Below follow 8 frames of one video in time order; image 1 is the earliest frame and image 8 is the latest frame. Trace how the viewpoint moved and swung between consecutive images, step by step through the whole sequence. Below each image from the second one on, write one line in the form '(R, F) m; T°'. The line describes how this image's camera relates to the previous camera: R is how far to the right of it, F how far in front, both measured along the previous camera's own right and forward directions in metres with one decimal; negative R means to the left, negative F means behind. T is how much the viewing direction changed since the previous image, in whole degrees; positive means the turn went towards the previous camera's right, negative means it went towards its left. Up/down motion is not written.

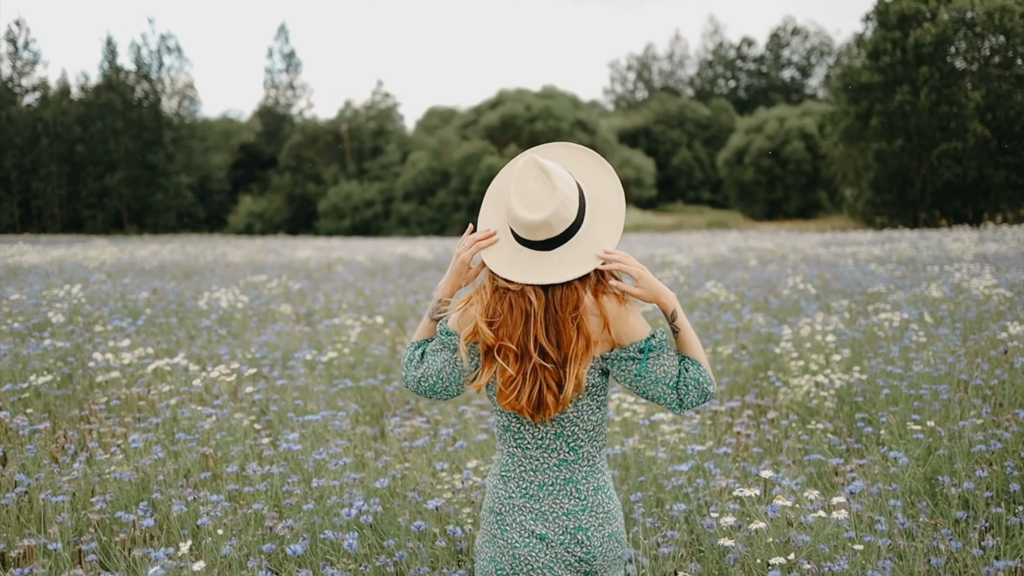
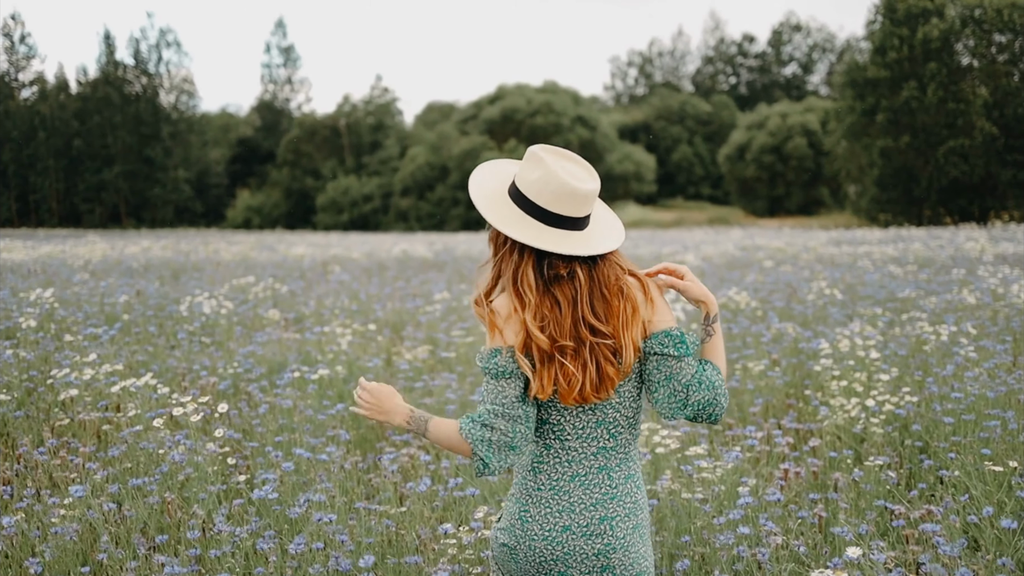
(0.0, +0.5) m; 0°
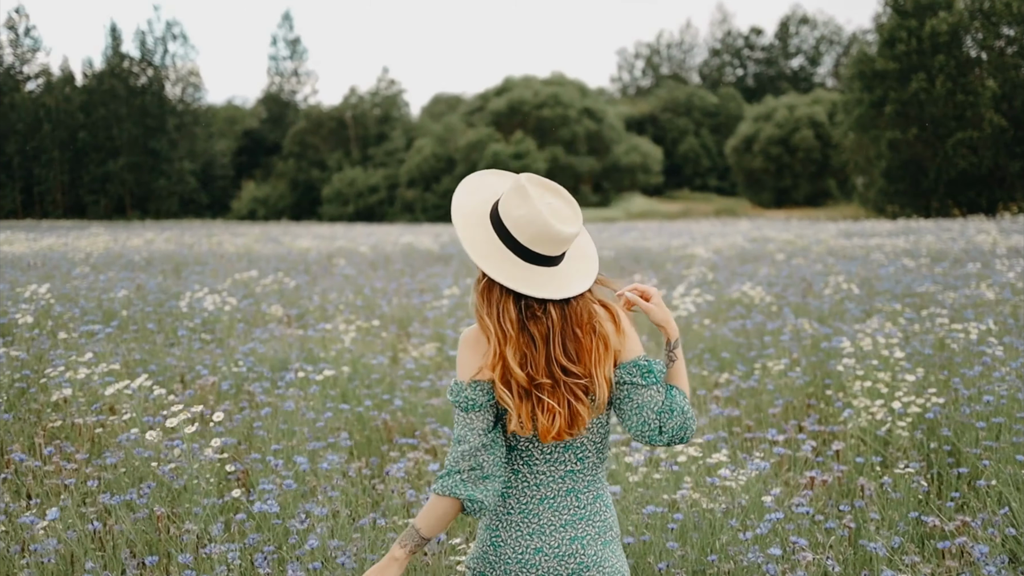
(0.0, +0.2) m; 0°
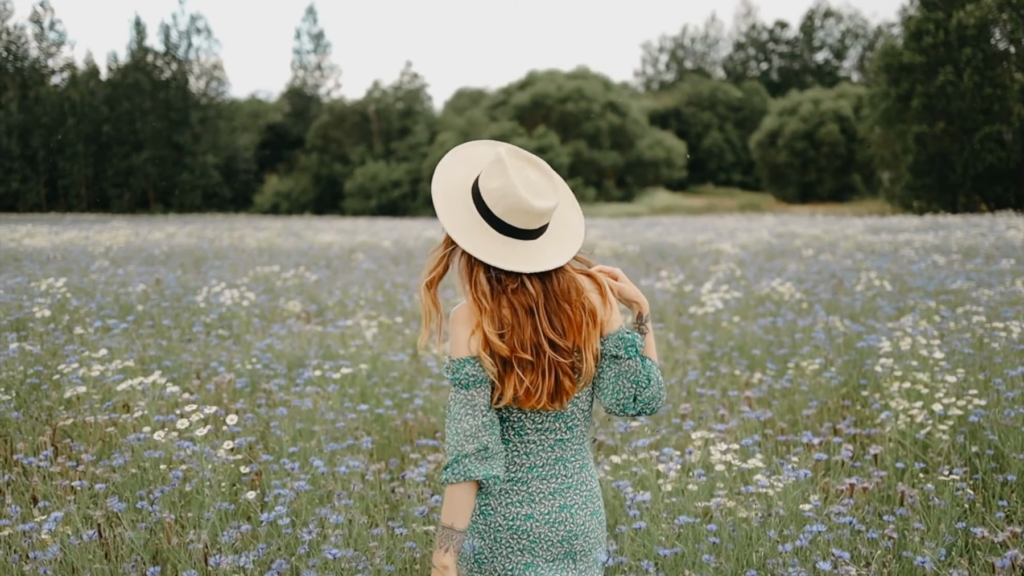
(0.0, +0.2) m; -1°
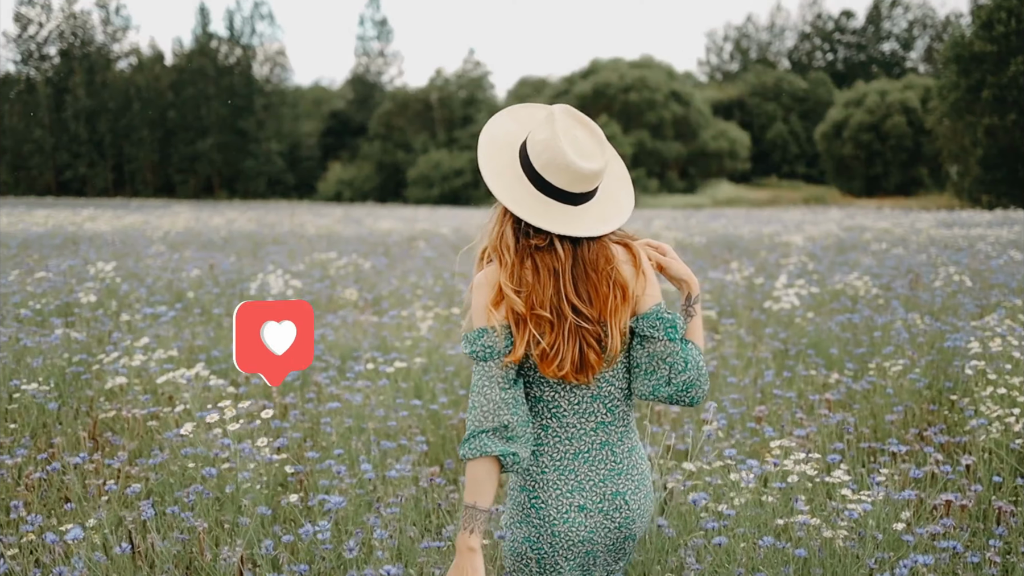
(0.0, +0.3) m; -2°
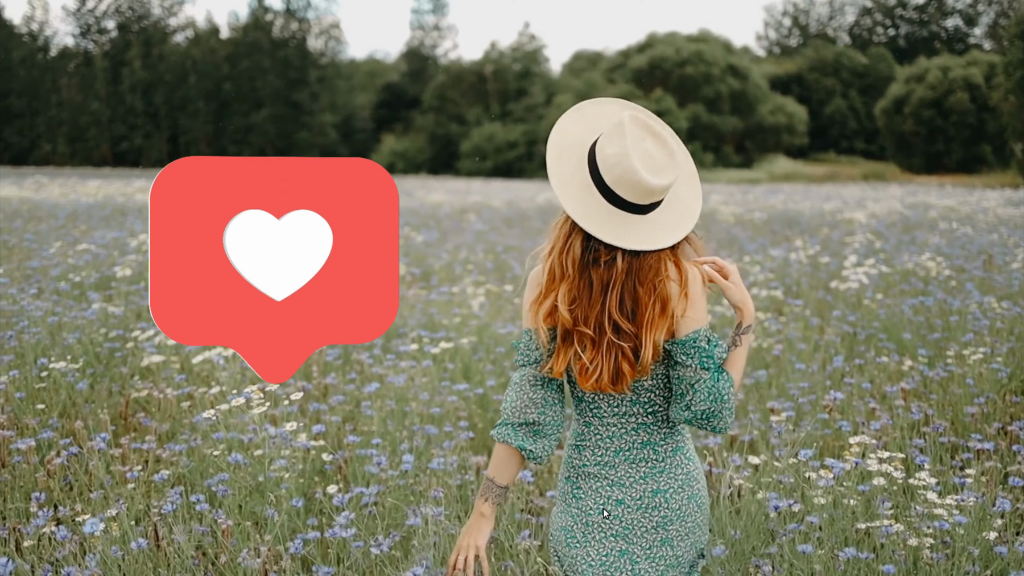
(0.0, +0.2) m; -2°
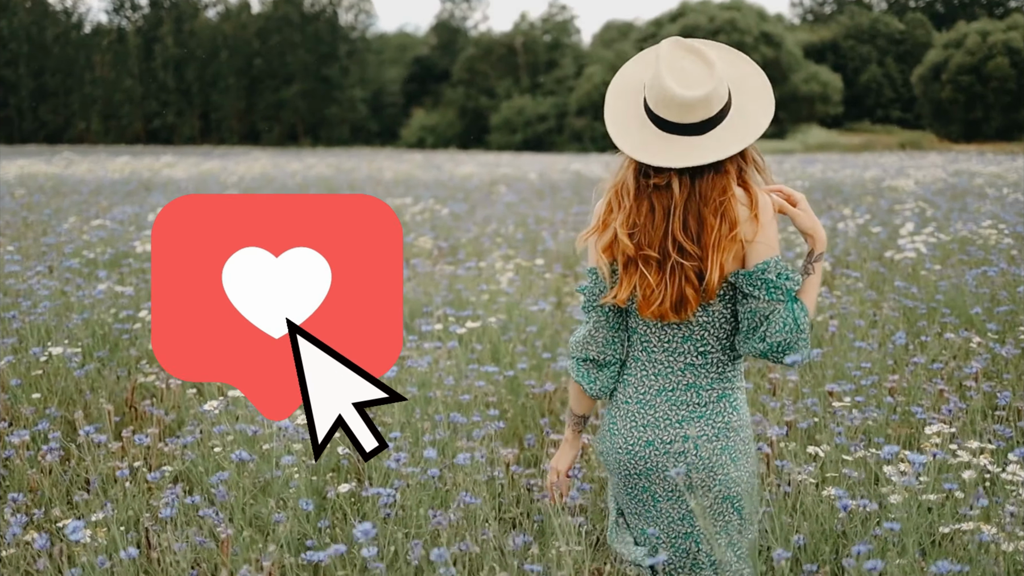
(0.0, +0.3) m; -1°
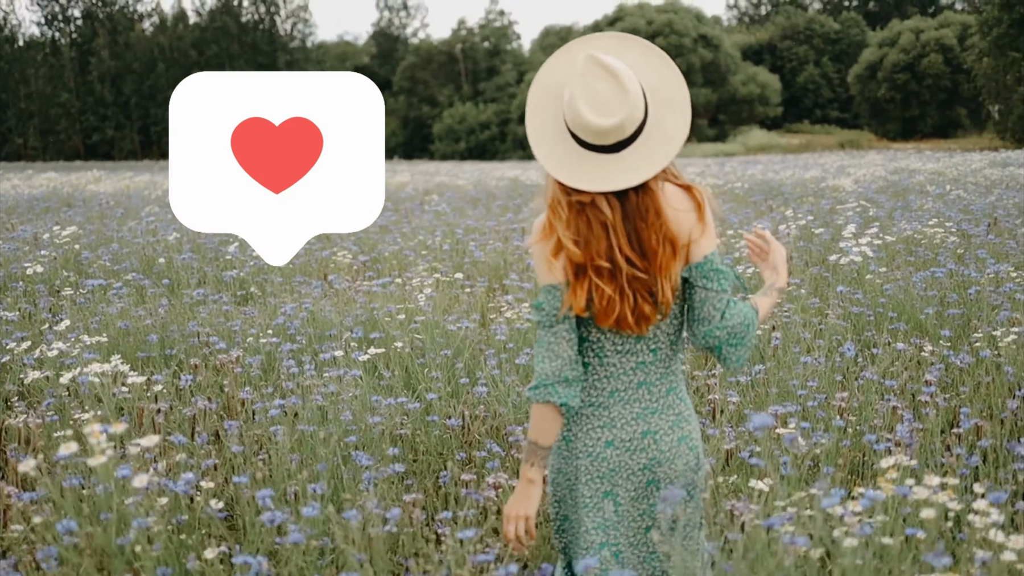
(+0.1, +0.3) m; +2°
